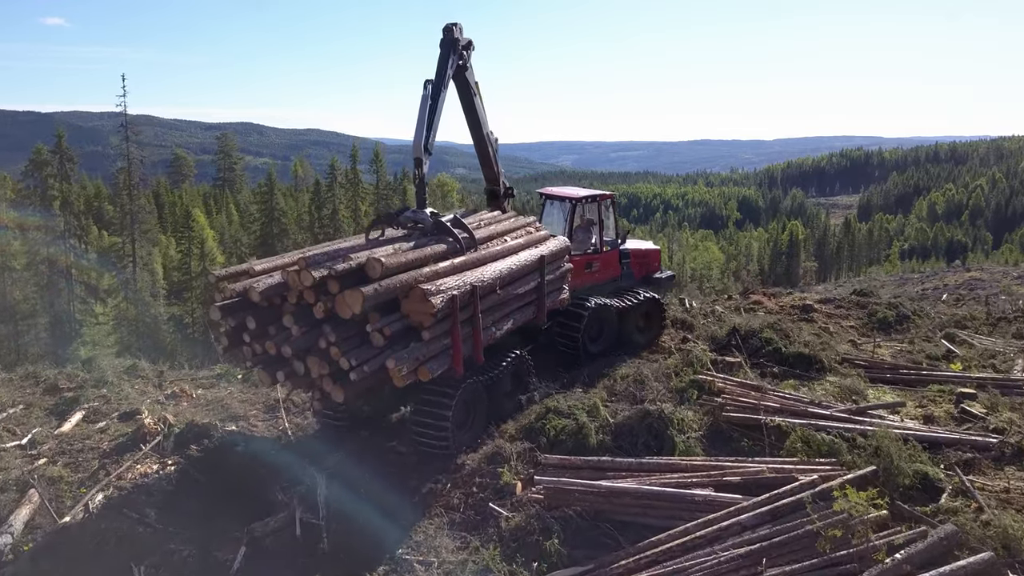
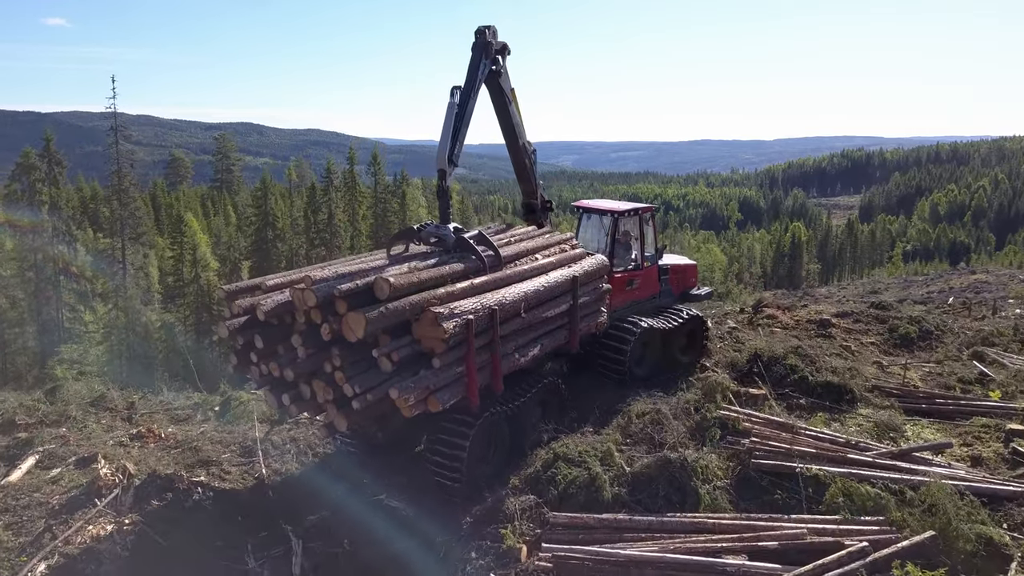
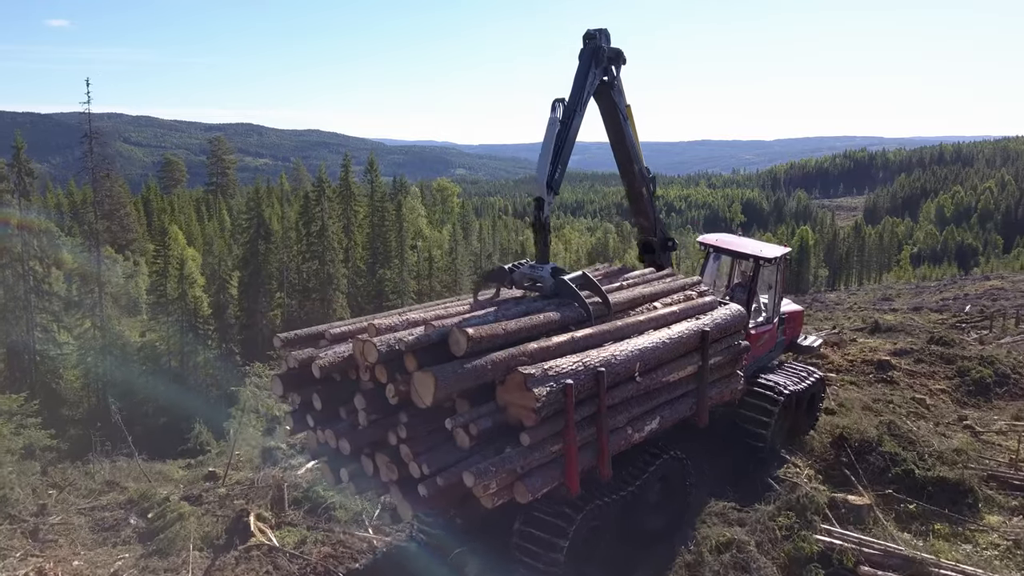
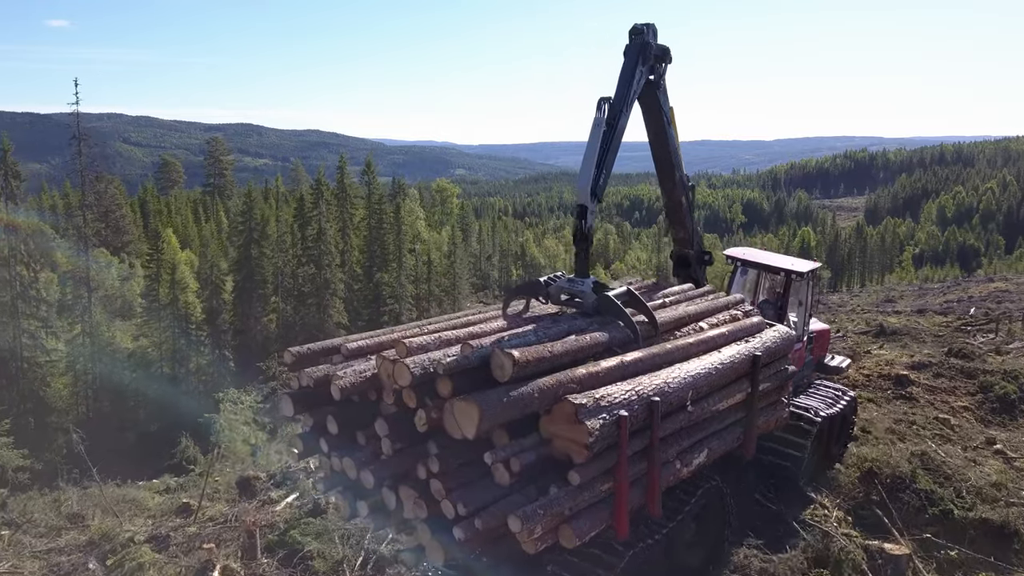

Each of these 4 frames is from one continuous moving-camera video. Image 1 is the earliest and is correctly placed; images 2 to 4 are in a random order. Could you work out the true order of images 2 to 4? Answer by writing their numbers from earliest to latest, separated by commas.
2, 3, 4
